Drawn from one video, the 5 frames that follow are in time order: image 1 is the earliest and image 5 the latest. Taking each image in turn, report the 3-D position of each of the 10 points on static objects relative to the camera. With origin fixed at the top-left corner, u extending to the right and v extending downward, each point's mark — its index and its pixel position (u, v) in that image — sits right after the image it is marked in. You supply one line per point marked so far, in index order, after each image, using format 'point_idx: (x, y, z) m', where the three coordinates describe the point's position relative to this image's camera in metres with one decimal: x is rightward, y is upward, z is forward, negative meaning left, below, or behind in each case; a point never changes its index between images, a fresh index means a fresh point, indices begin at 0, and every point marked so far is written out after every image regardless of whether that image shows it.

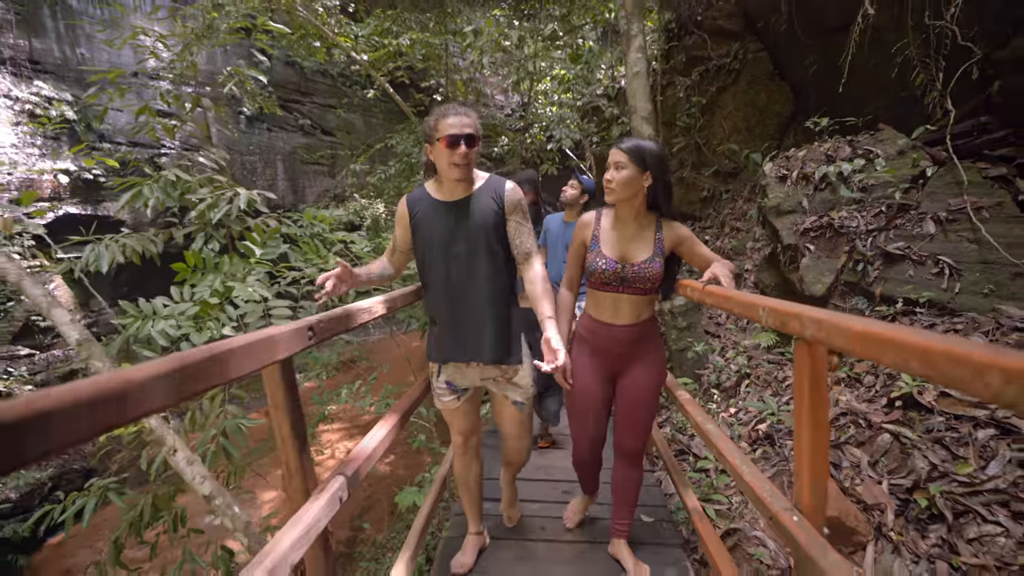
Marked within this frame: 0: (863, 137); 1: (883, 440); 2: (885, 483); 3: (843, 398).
0: (+2.4, +1.0, +3.3) m
1: (+1.5, -0.6, +2.0) m
2: (+1.4, -0.7, +1.9) m
3: (+1.6, -0.5, +2.3) m
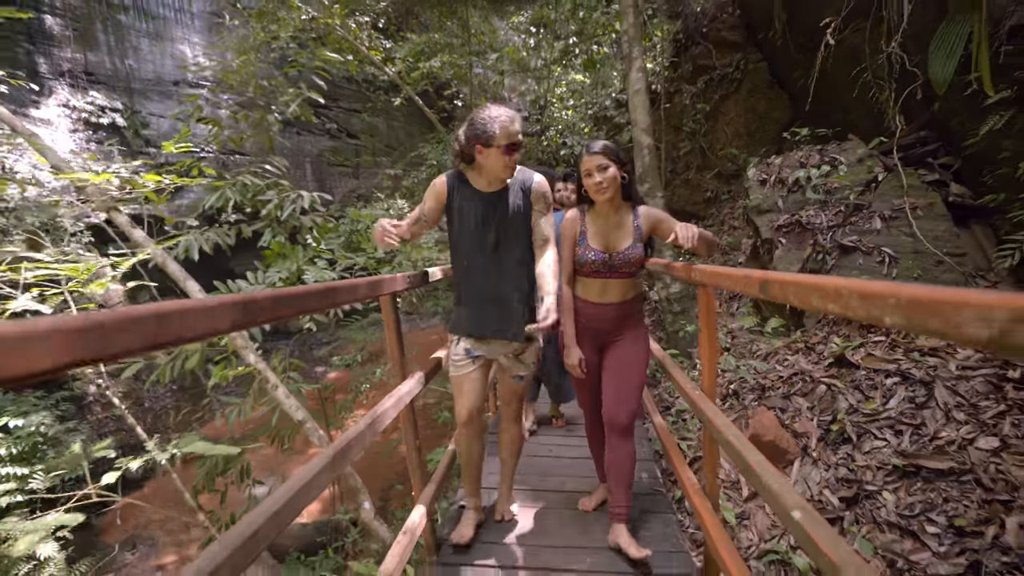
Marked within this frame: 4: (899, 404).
0: (+2.5, +1.1, +3.8) m
1: (+1.6, -0.5, +2.5) m
2: (+1.5, -0.6, +2.4) m
3: (+1.7, -0.4, +2.9) m
4: (+1.8, -0.5, +2.2) m
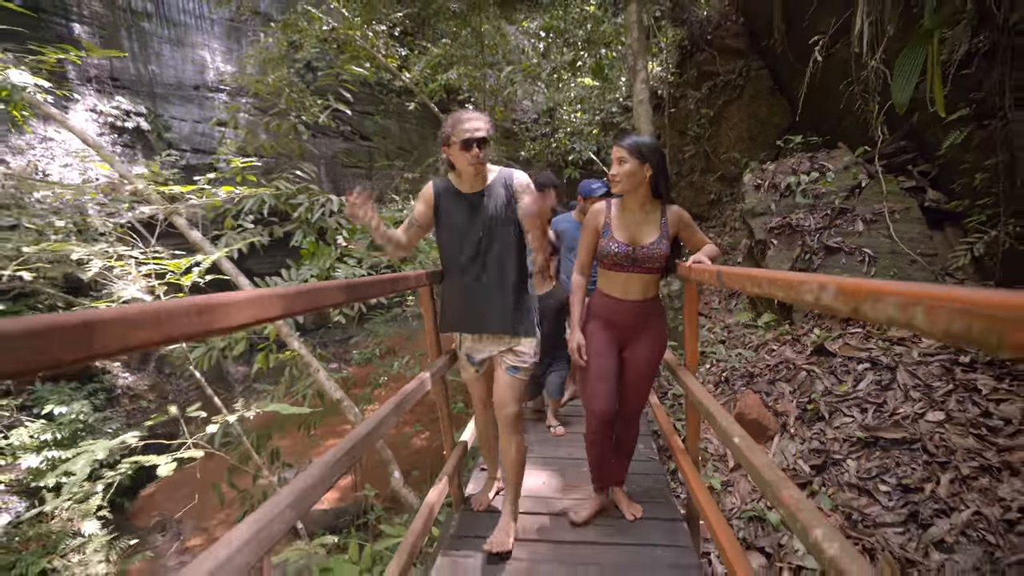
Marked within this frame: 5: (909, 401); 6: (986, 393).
0: (+2.6, +1.1, +4.1) m
1: (+1.7, -0.5, +2.8) m
2: (+1.6, -0.6, +2.7) m
3: (+1.8, -0.4, +3.2) m
4: (+1.8, -0.5, +2.5) m
5: (+1.9, -0.5, +2.3) m
6: (+2.1, -0.4, +2.2) m
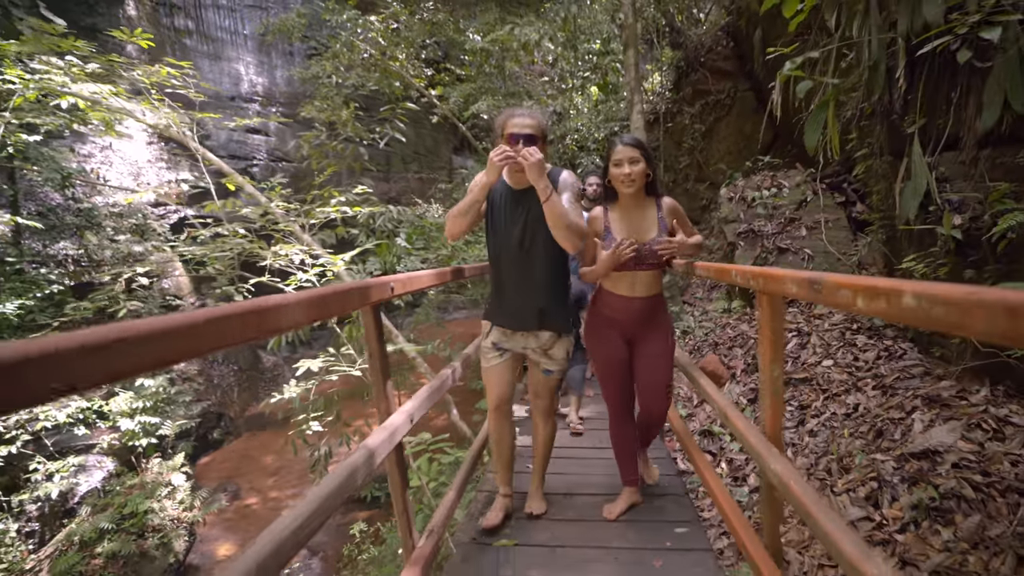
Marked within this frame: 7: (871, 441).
0: (+2.8, +1.2, +5.1) m
1: (+1.9, -0.4, +3.9) m
2: (+1.8, -0.5, +3.8) m
3: (+2.0, -0.3, +4.2) m
4: (+2.0, -0.4, +3.5) m
5: (+2.1, -0.4, +3.3) m
6: (+2.3, -0.4, +3.2) m
7: (+1.8, -0.8, +2.4) m
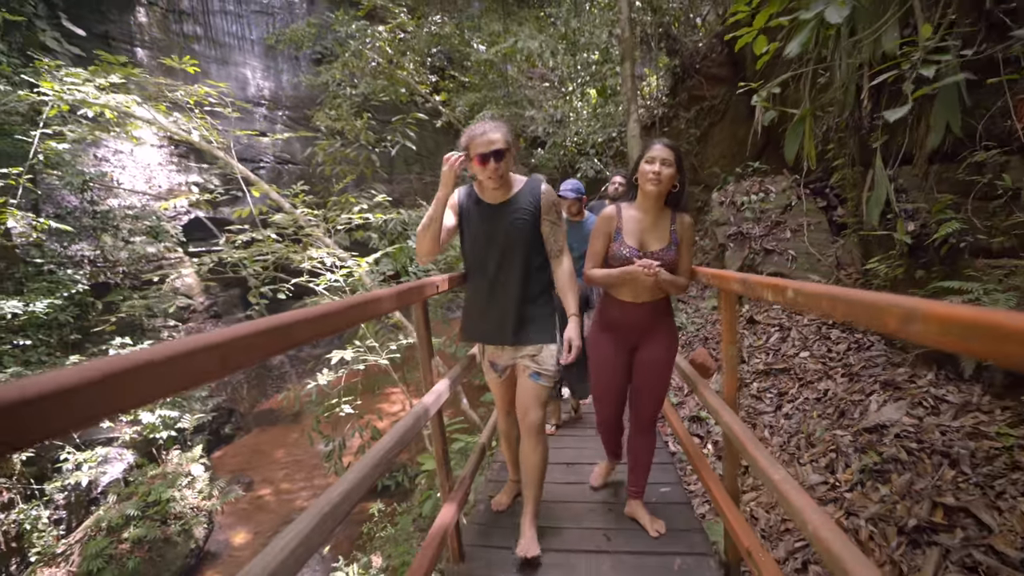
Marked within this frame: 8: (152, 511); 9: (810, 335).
0: (+2.9, +1.2, +5.4) m
1: (+1.9, -0.4, +4.2) m
2: (+1.8, -0.5, +4.1) m
3: (+2.0, -0.3, +4.5) m
4: (+2.1, -0.4, +3.9) m
5: (+2.1, -0.4, +3.7) m
6: (+2.3, -0.4, +3.5) m
7: (+1.8, -0.7, +2.7) m
8: (-4.6, -2.9, +6.2) m
9: (+2.2, -0.4, +3.6) m
